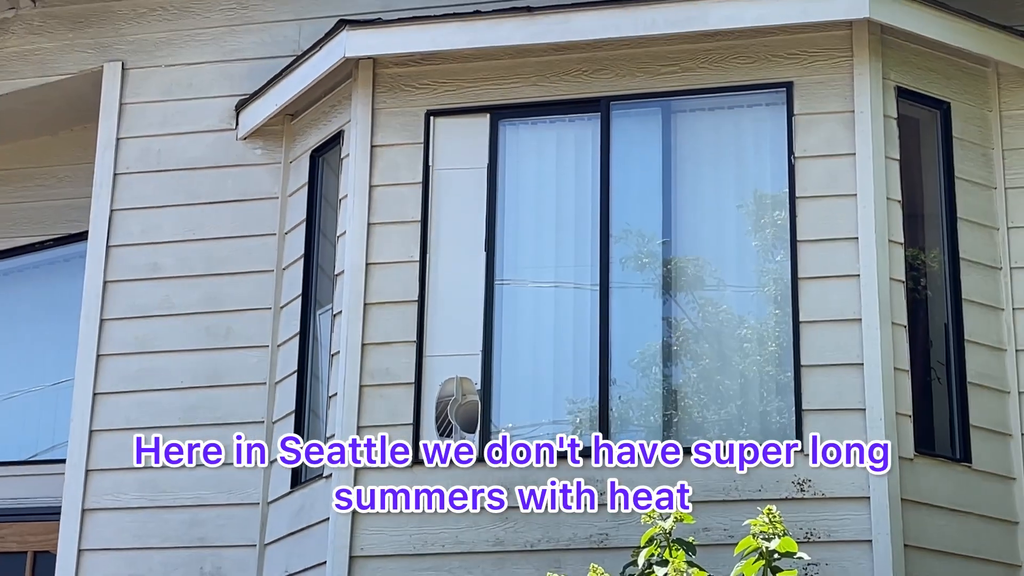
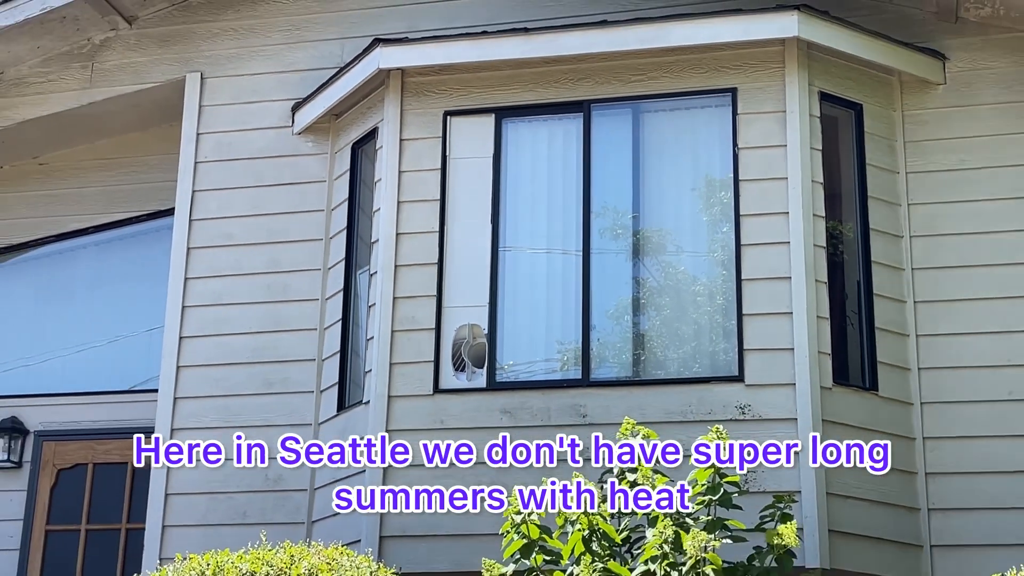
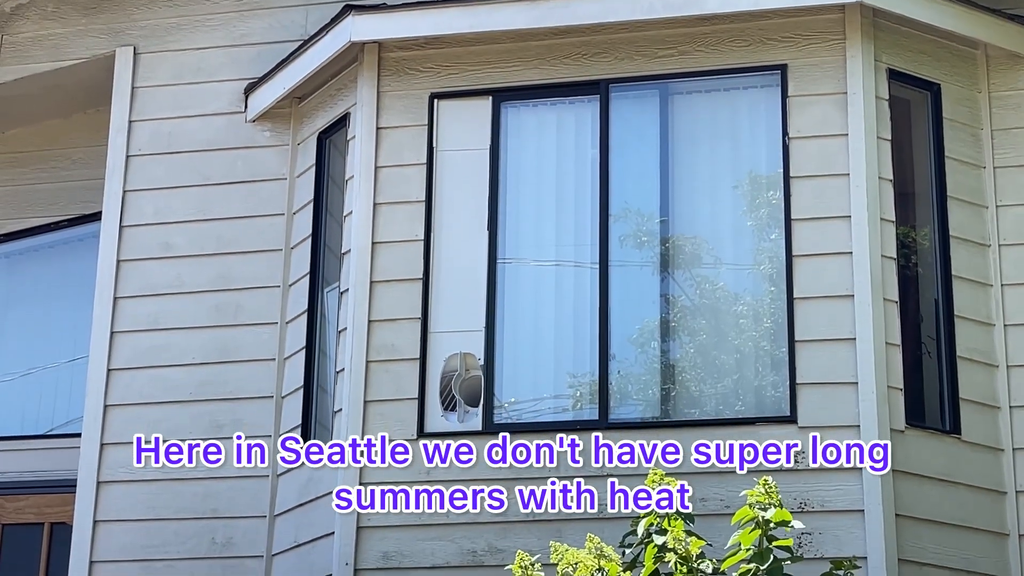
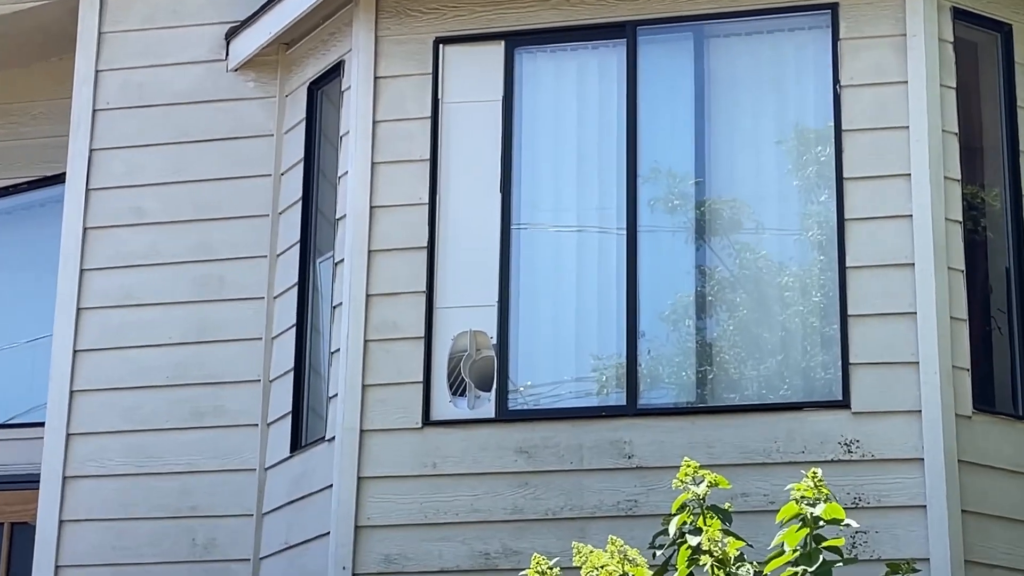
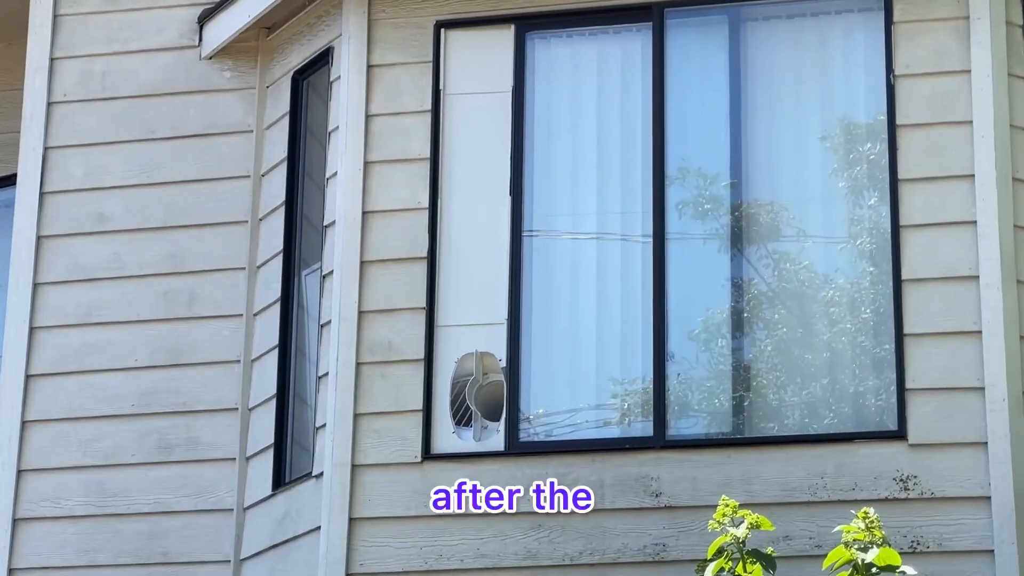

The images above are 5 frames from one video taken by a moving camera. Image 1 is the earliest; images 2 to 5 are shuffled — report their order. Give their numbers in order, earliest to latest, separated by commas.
3, 2, 4, 5
